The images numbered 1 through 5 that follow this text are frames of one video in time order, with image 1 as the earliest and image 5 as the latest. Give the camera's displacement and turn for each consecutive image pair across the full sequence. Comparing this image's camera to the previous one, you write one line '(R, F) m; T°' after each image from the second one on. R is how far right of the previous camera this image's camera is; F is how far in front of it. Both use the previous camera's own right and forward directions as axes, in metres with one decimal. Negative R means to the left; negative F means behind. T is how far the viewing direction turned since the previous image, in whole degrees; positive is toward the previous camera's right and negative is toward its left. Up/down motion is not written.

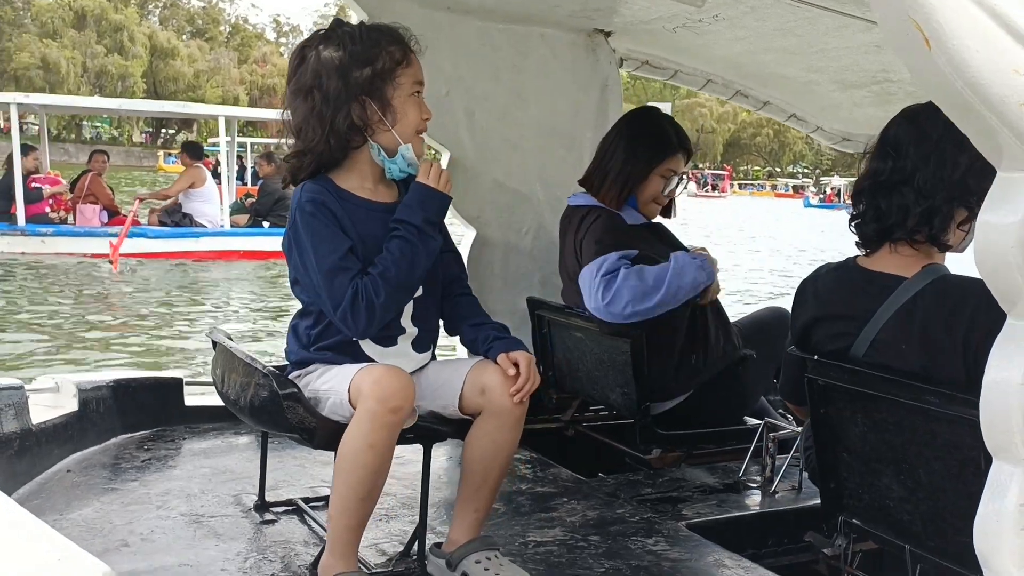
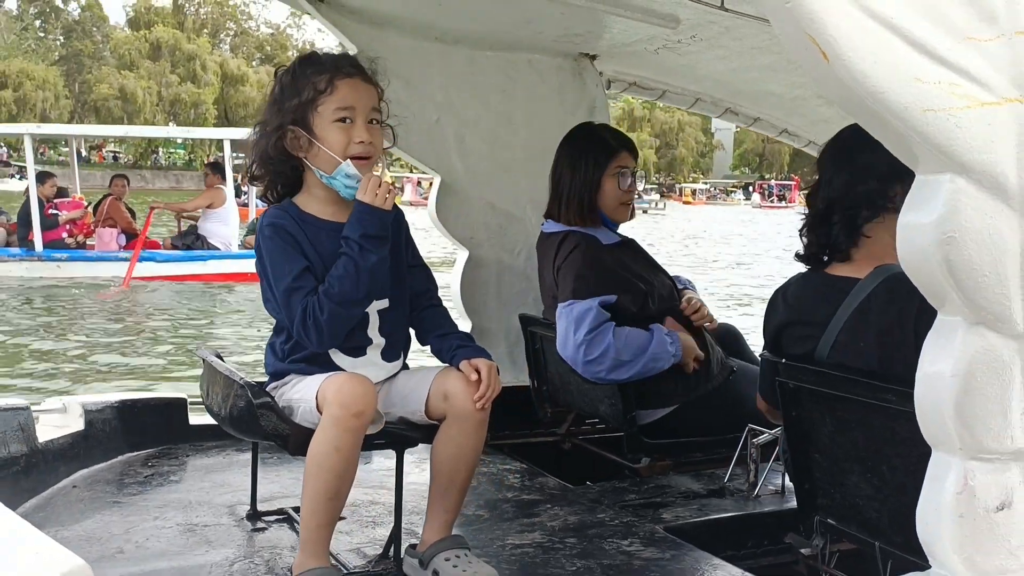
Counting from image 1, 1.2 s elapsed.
(+0.2, -0.1) m; -2°
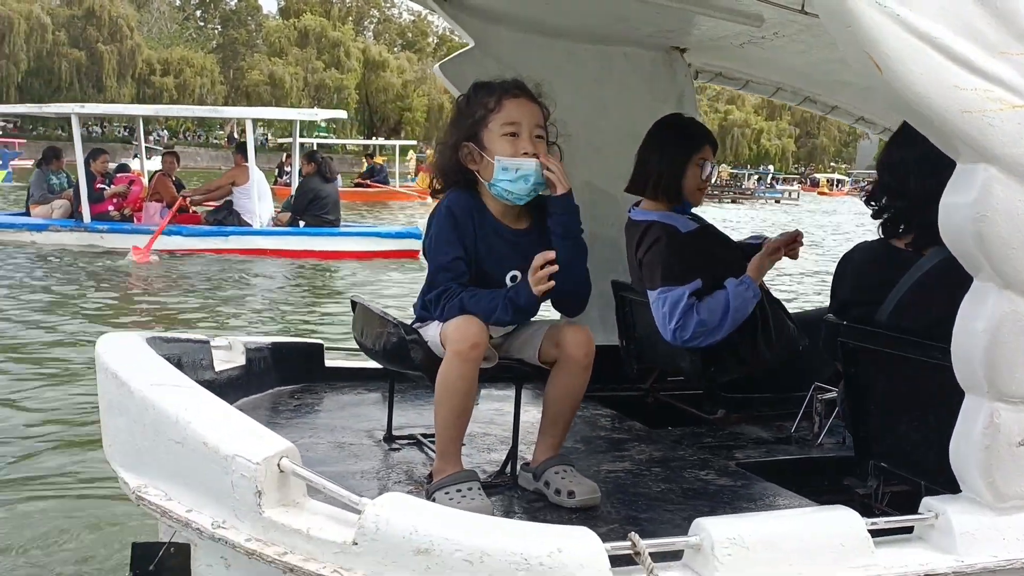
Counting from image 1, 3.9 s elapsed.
(-0.1, -0.5) m; -4°
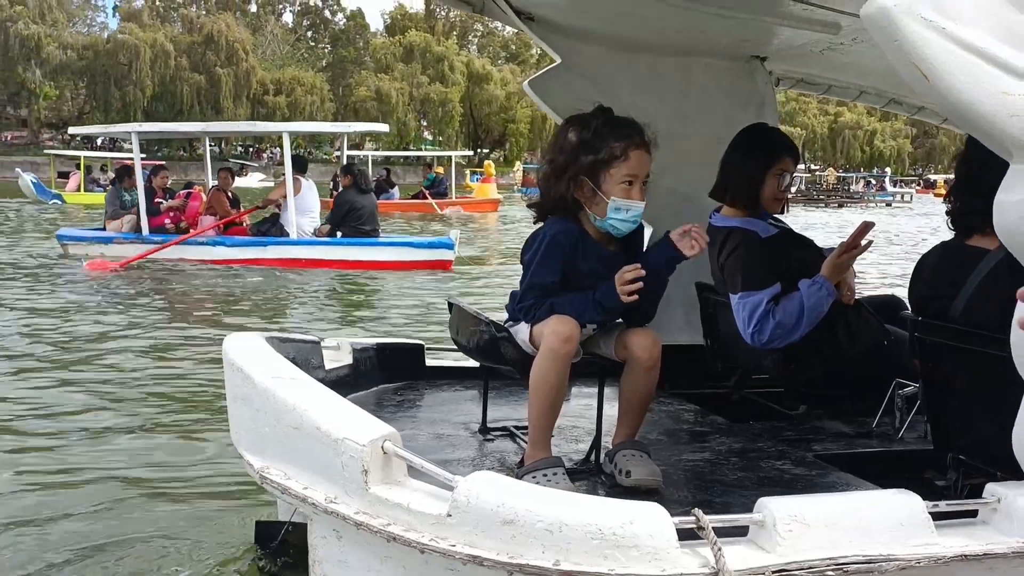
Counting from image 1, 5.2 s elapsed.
(+0.1, -0.2) m; -6°
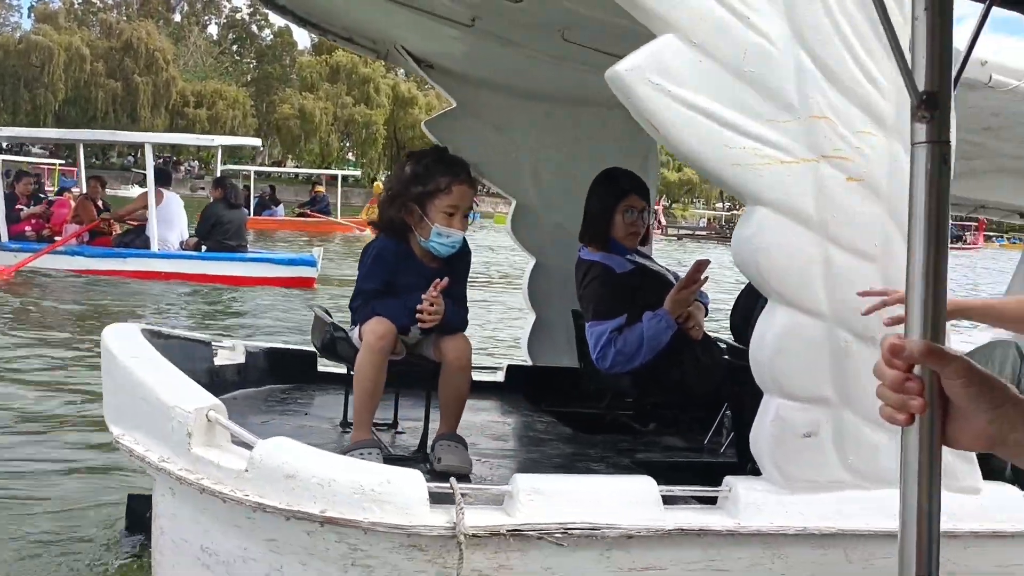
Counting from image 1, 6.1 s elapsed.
(+0.3, -0.4) m; +5°
